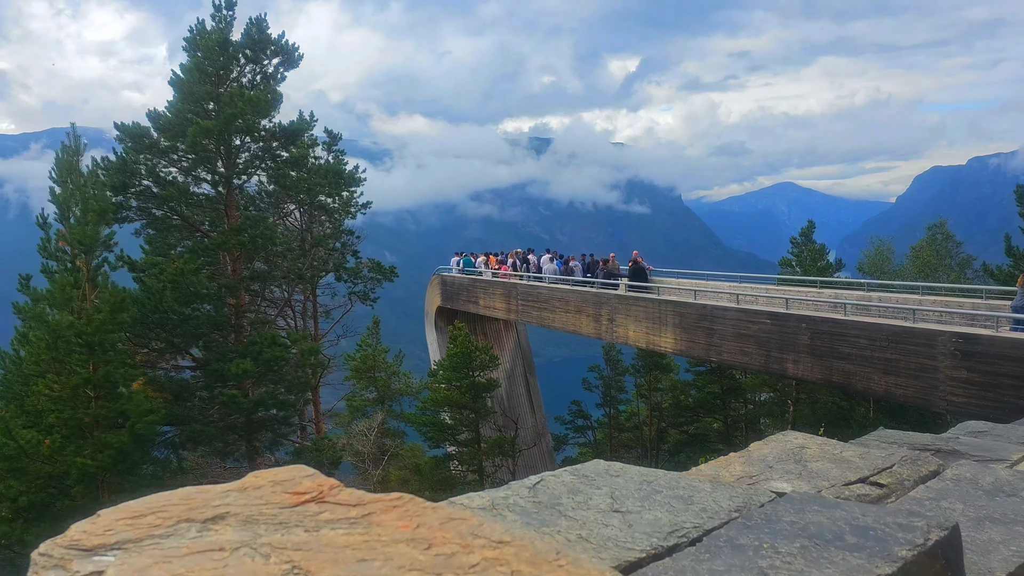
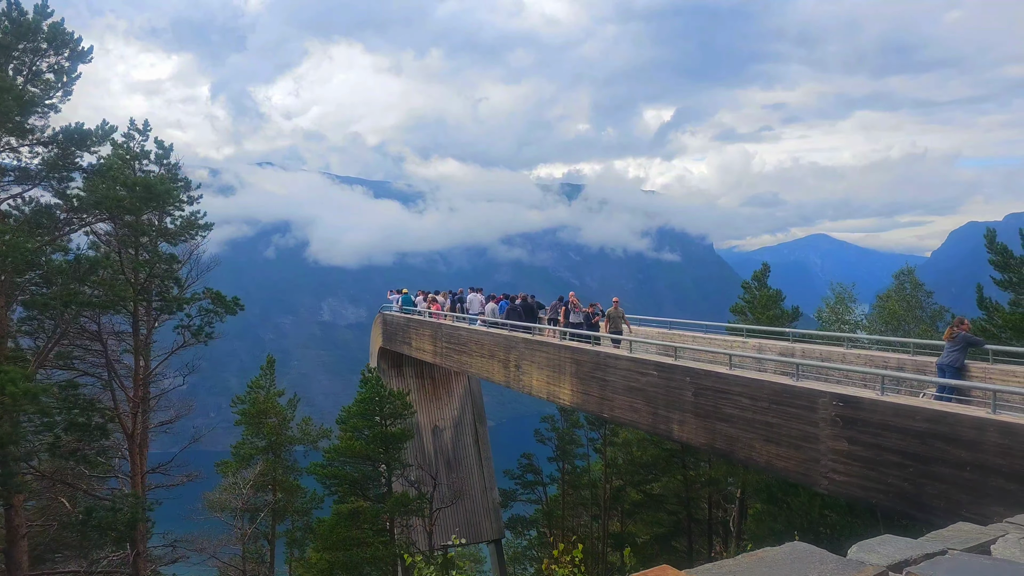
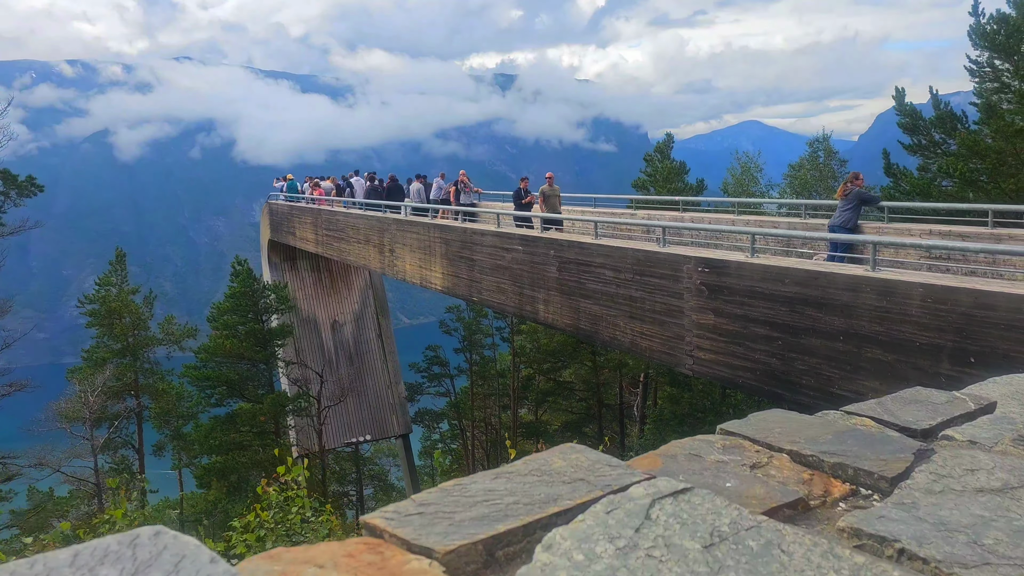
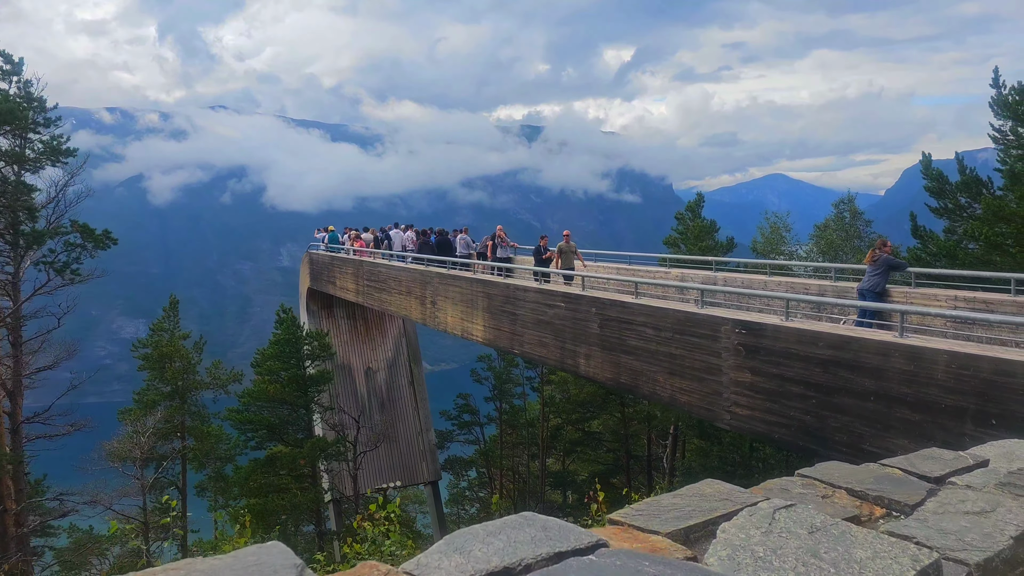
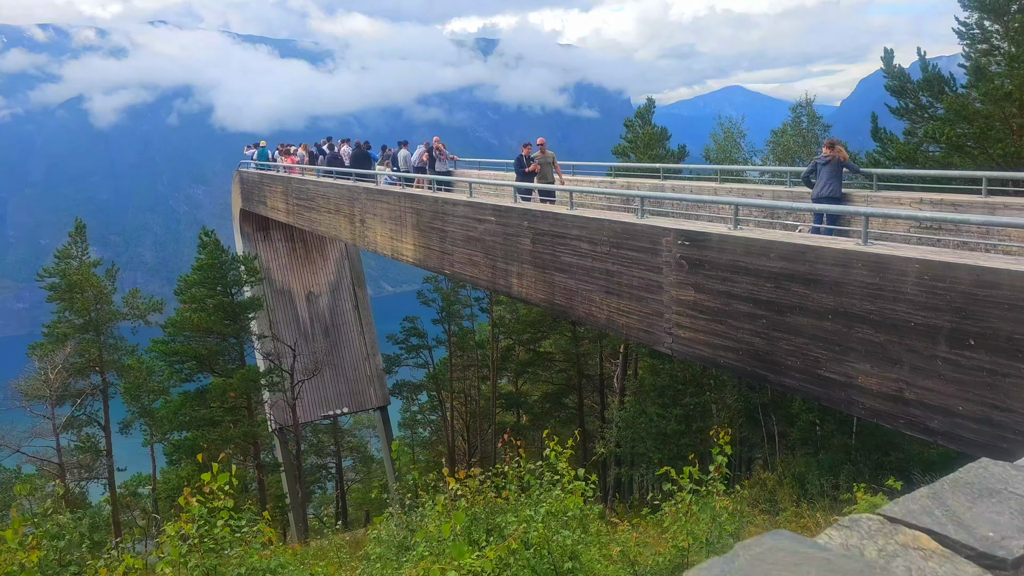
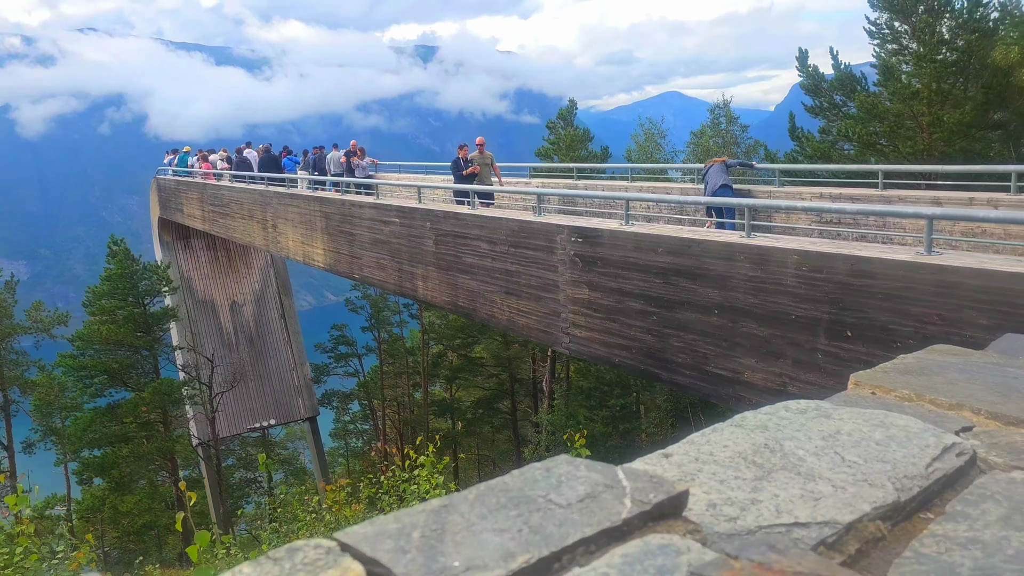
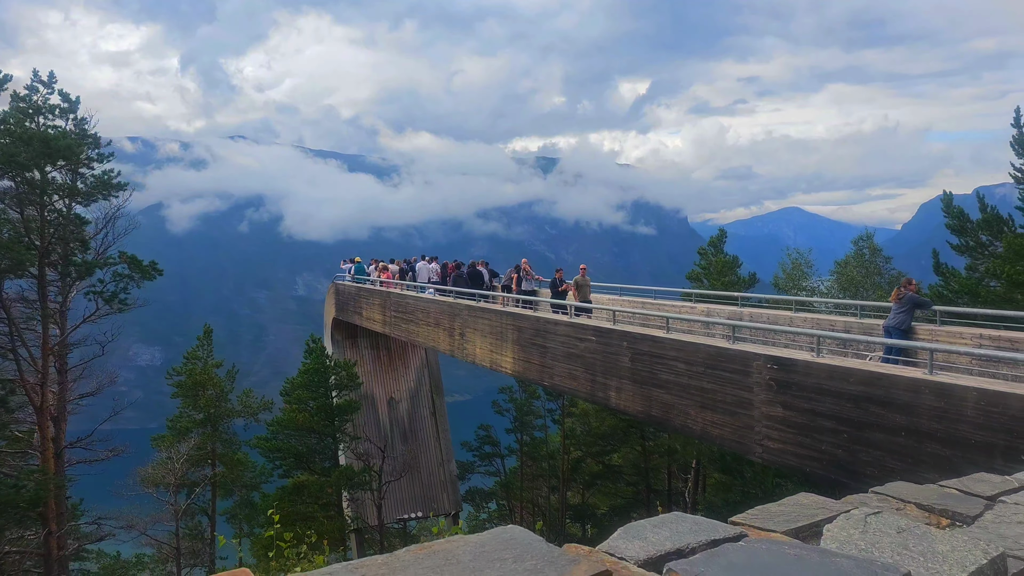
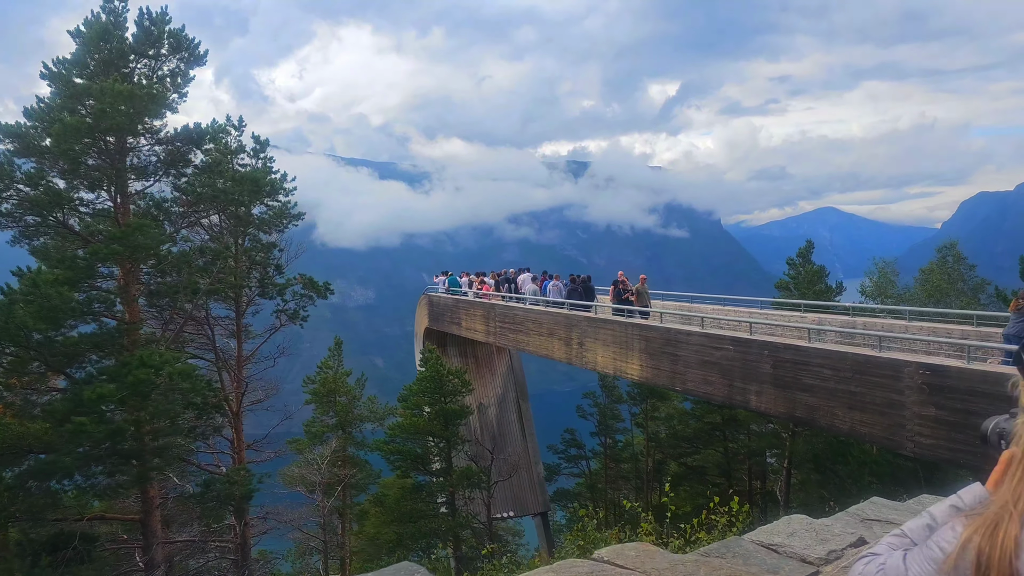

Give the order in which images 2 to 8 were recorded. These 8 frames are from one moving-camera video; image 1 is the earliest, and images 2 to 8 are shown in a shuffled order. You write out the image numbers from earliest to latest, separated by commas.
8, 2, 7, 4, 3, 5, 6
